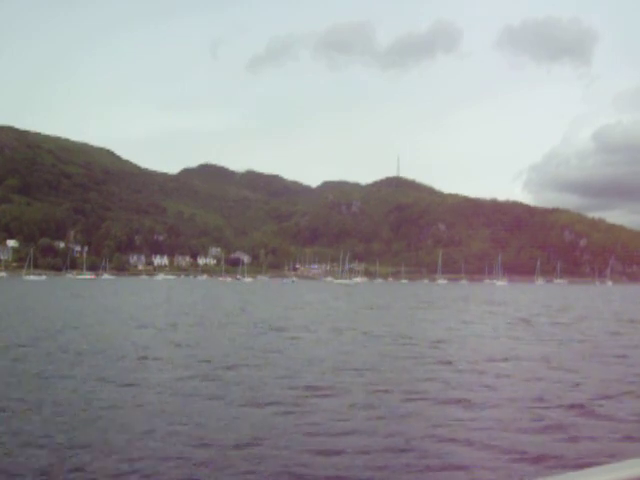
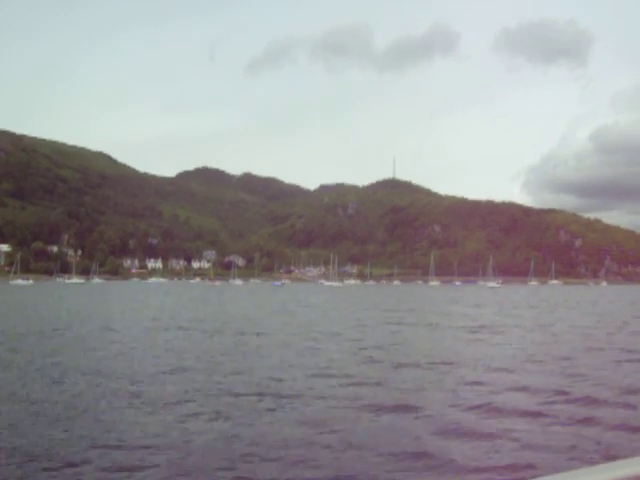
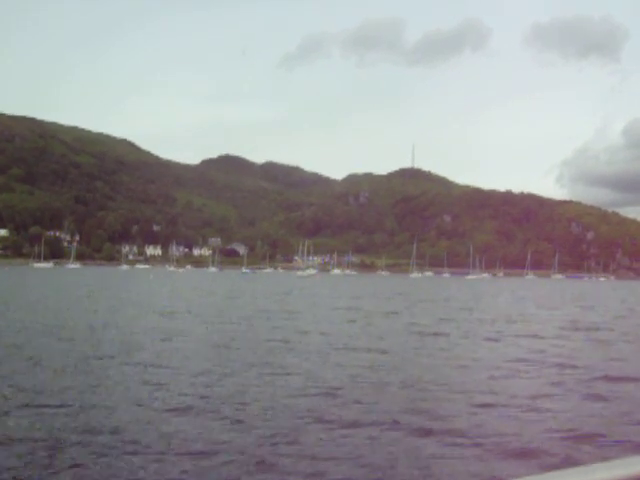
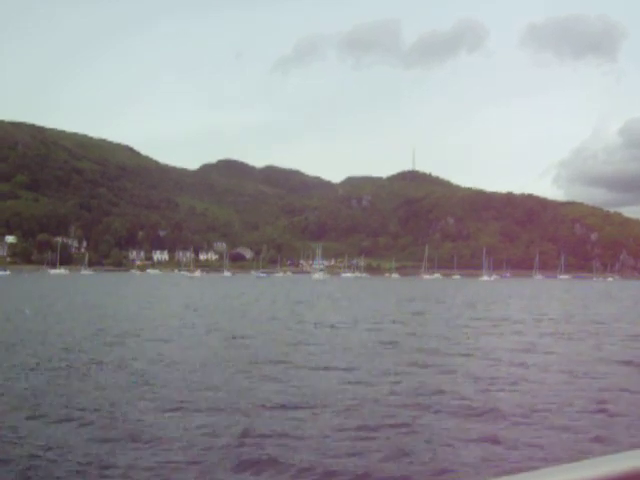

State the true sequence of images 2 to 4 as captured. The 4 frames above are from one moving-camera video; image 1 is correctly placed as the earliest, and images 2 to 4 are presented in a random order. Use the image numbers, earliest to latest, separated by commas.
2, 4, 3
